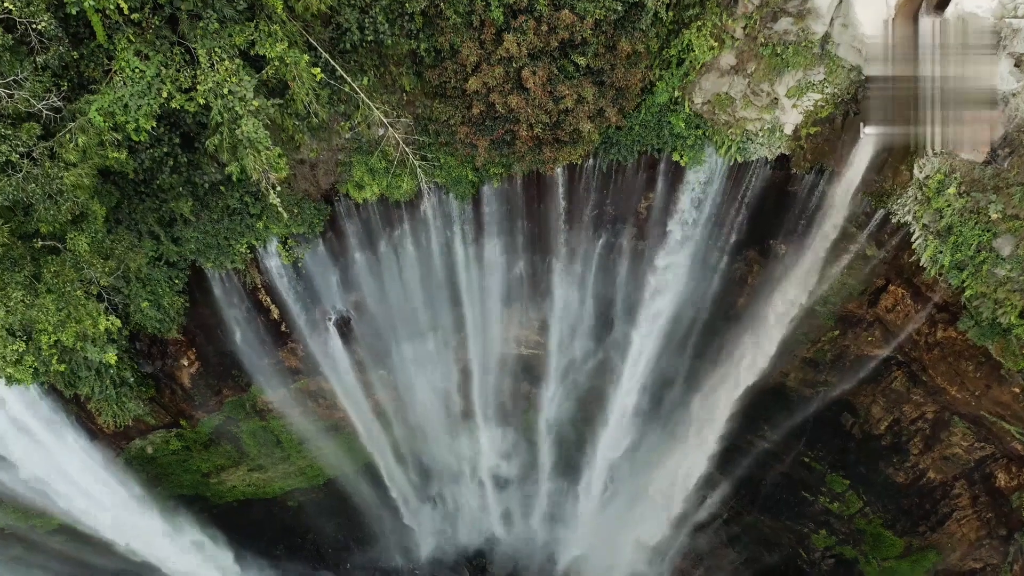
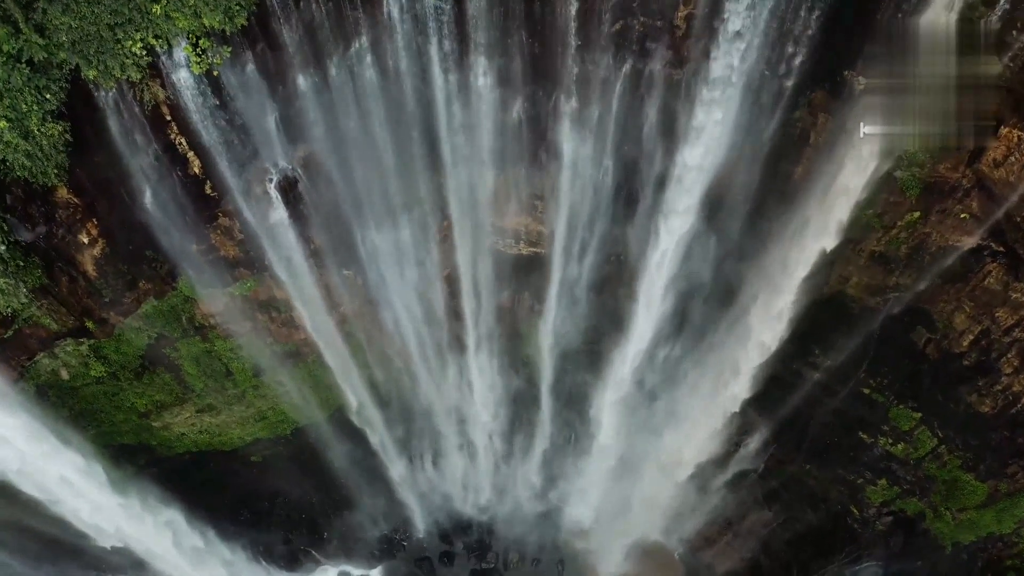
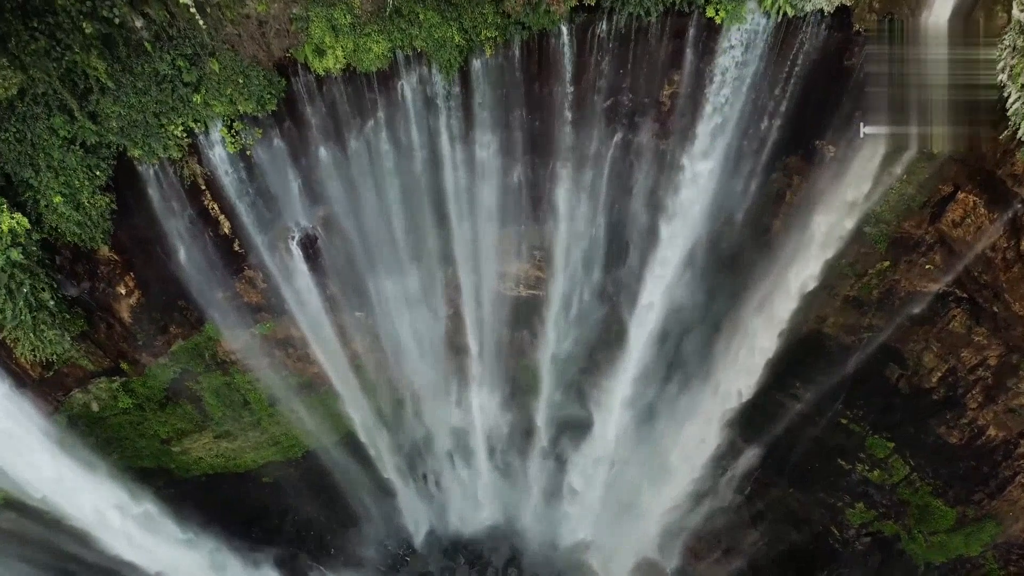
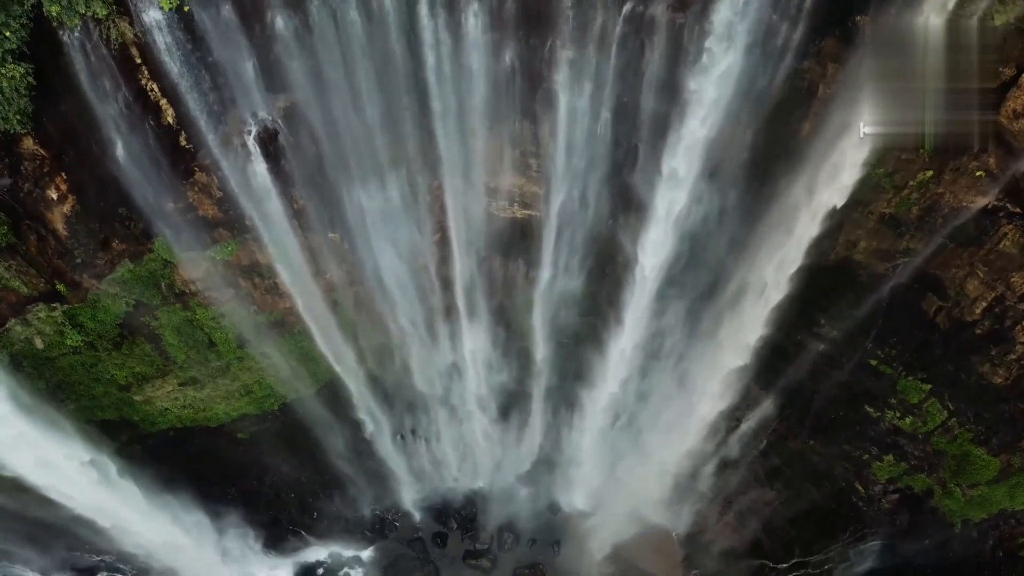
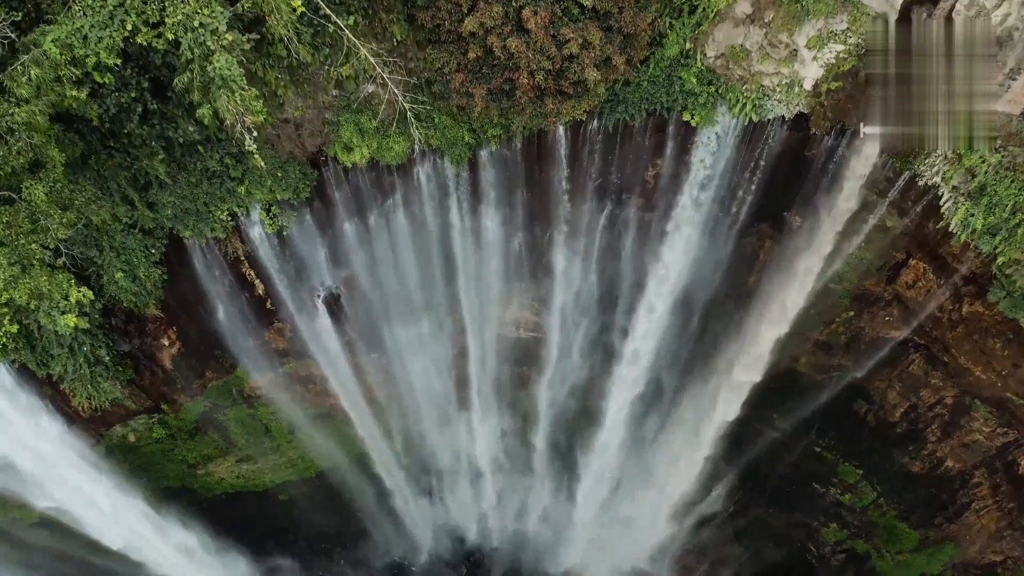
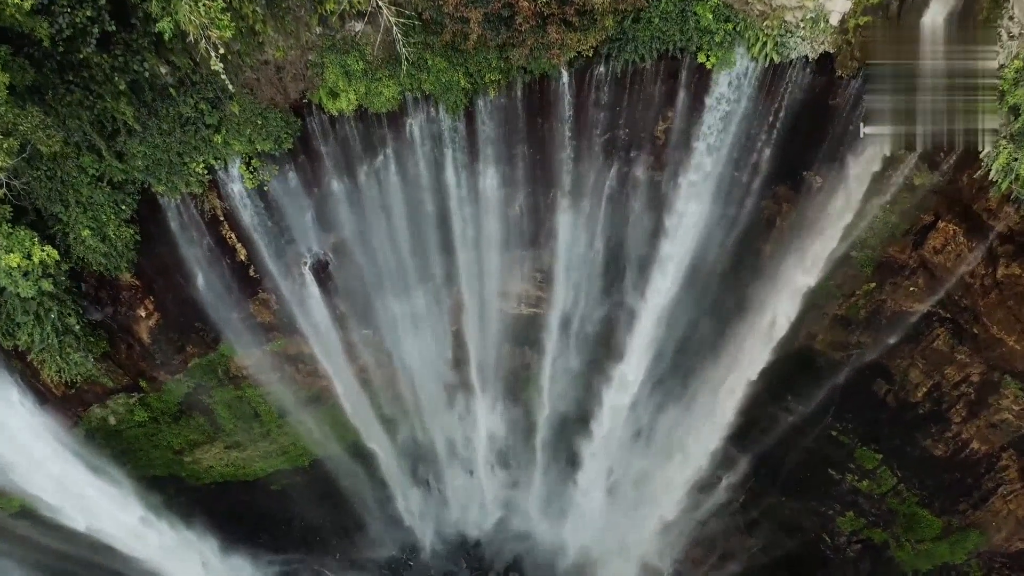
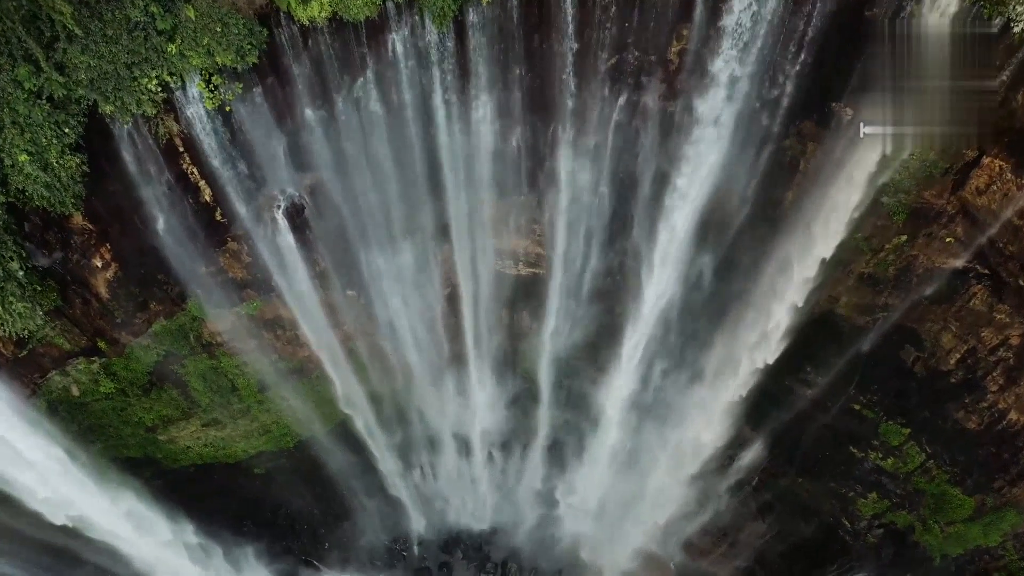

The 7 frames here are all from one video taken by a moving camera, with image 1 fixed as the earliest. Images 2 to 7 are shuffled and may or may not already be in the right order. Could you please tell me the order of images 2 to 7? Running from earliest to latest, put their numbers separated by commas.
5, 6, 3, 7, 2, 4
